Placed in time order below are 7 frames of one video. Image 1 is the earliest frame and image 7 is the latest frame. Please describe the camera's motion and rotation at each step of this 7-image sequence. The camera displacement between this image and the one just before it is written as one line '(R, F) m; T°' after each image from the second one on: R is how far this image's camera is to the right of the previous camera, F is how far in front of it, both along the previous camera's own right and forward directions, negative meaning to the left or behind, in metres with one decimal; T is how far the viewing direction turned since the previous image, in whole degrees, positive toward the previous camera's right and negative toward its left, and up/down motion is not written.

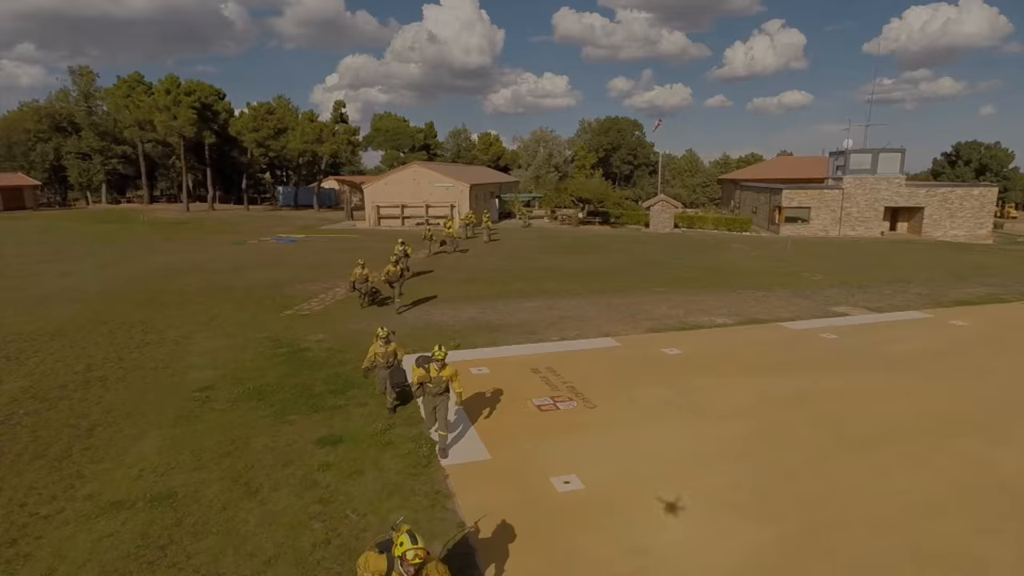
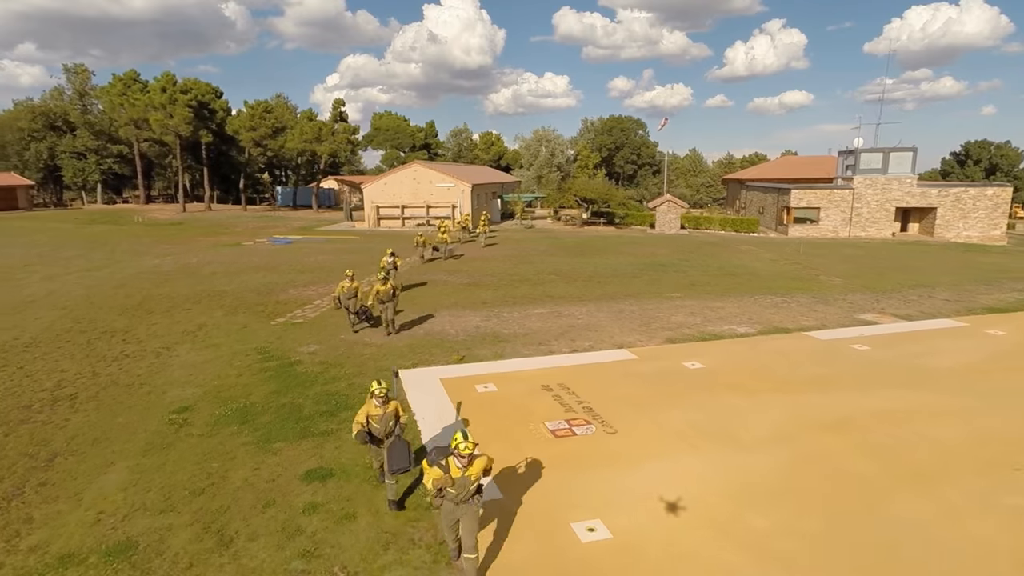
(-0.2, +1.1) m; 0°
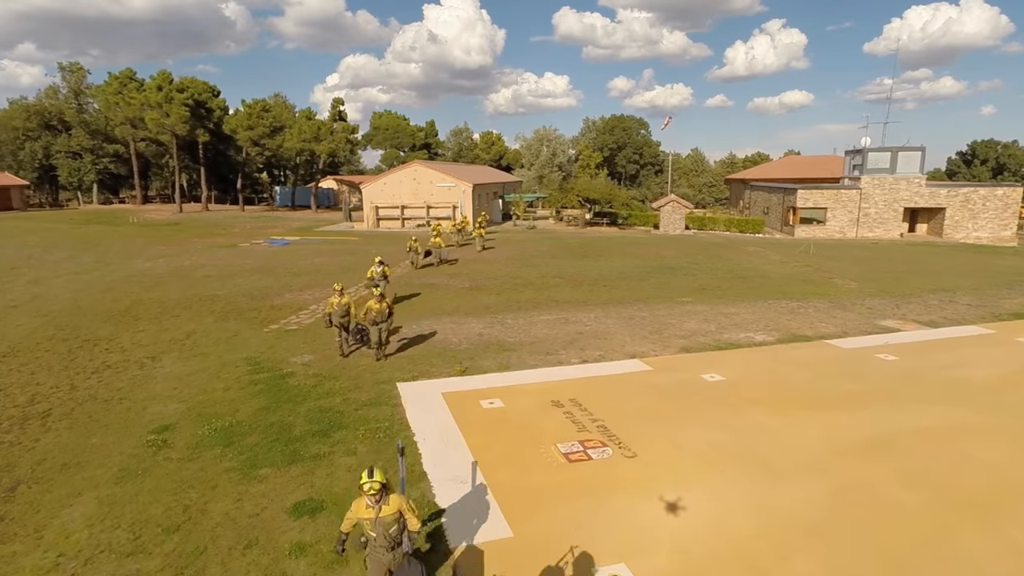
(-0.1, +0.8) m; 0°
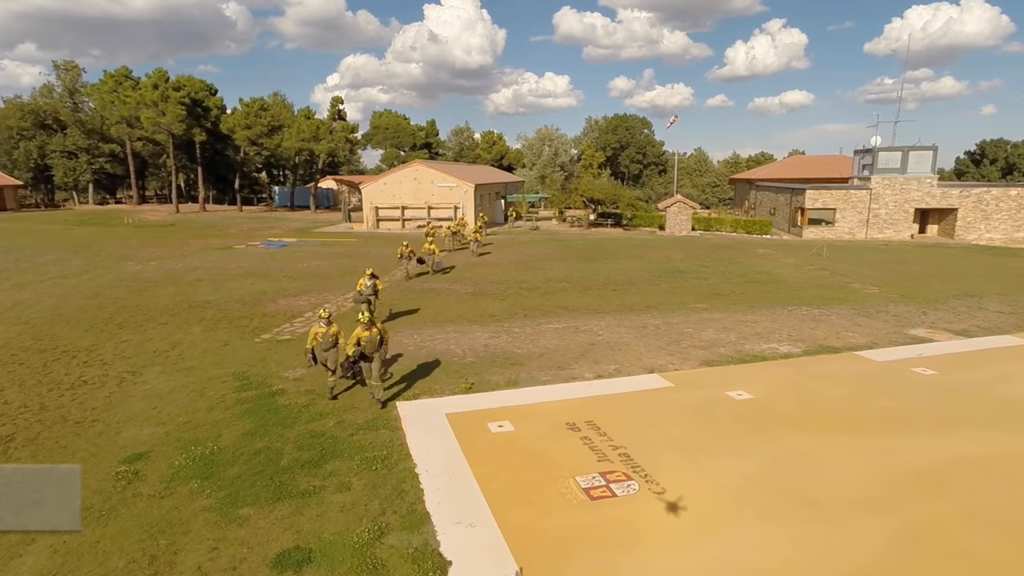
(-0.2, +1.0) m; 0°
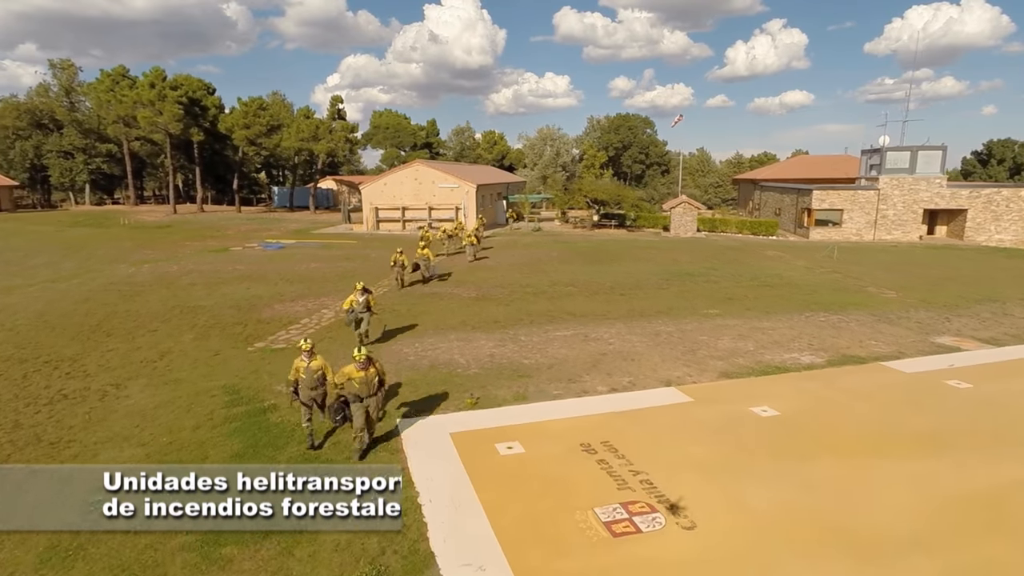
(-0.2, +0.8) m; 0°
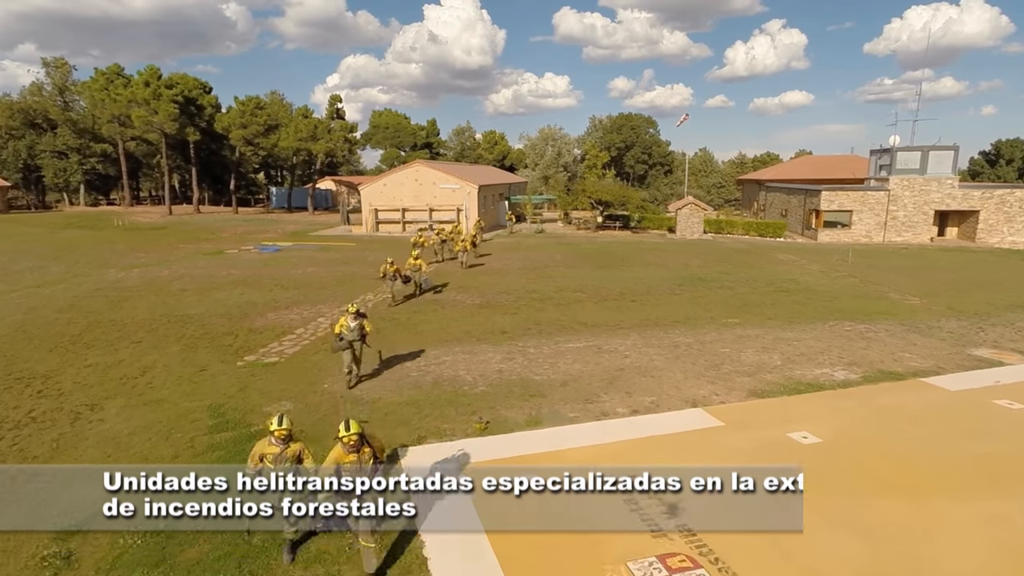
(-0.2, +1.0) m; 0°
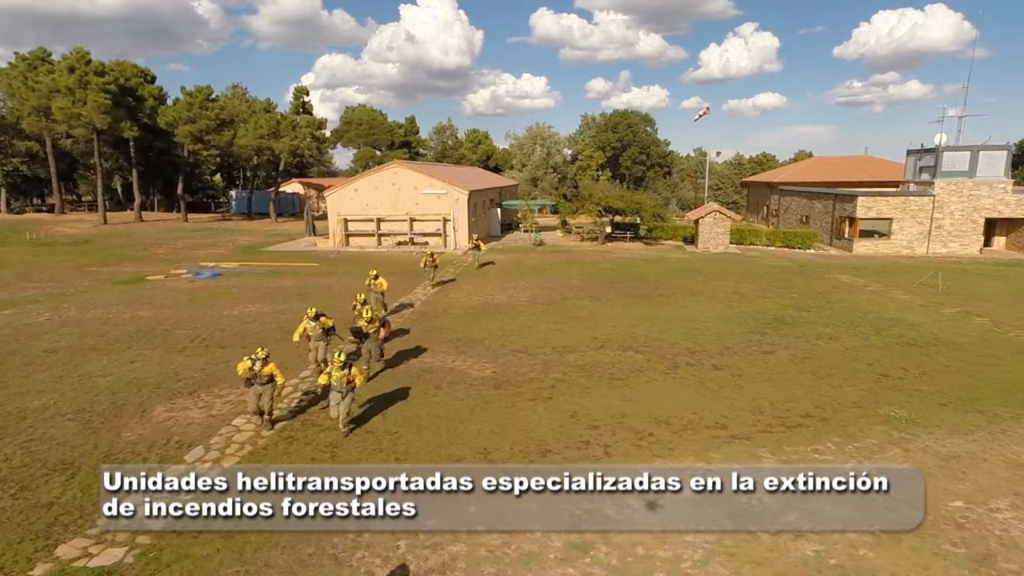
(-1.1, +6.7) m; +2°
